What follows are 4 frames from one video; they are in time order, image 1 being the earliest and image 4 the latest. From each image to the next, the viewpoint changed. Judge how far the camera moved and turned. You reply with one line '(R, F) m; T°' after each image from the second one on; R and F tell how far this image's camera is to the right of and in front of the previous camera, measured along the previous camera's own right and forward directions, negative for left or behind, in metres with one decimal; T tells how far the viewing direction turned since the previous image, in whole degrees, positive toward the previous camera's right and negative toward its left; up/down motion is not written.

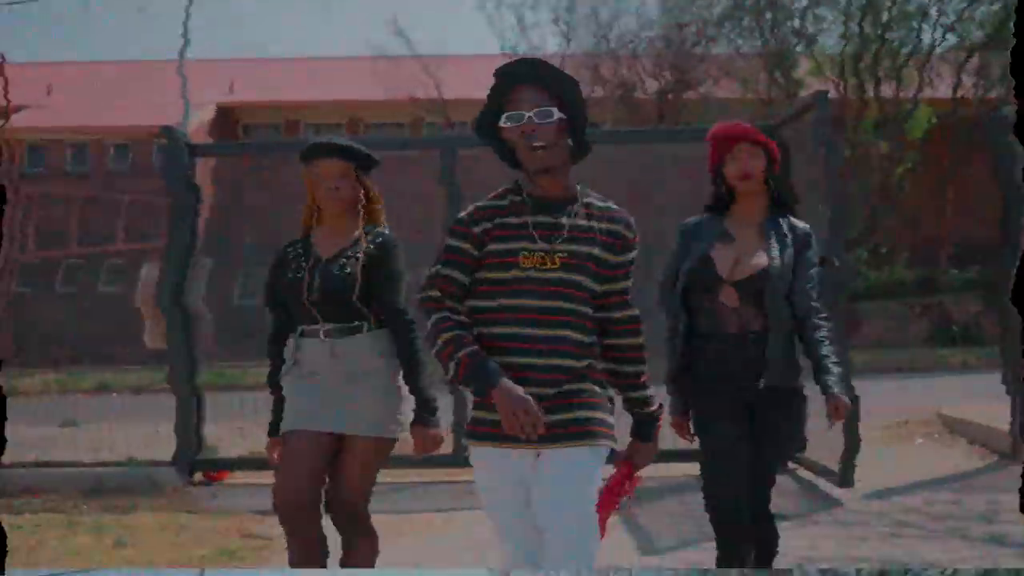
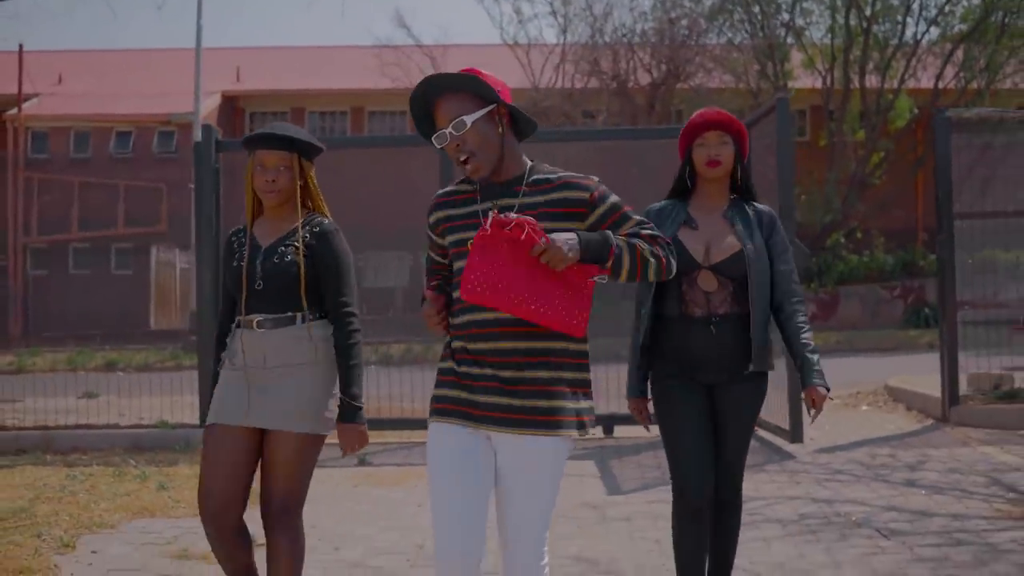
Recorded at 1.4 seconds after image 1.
(+0.1, -1.0) m; 0°
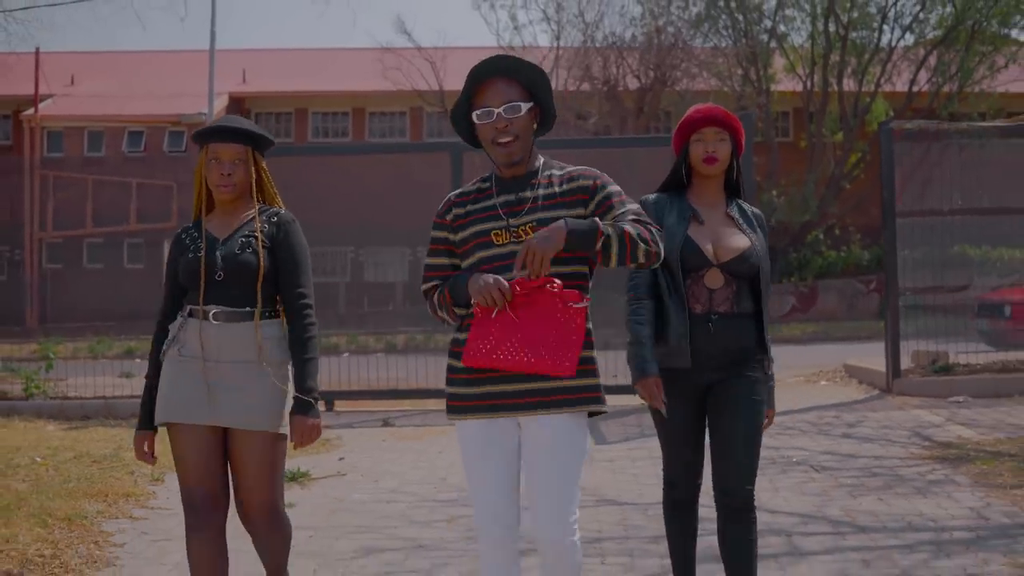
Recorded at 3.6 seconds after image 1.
(-0.1, -1.4) m; 0°
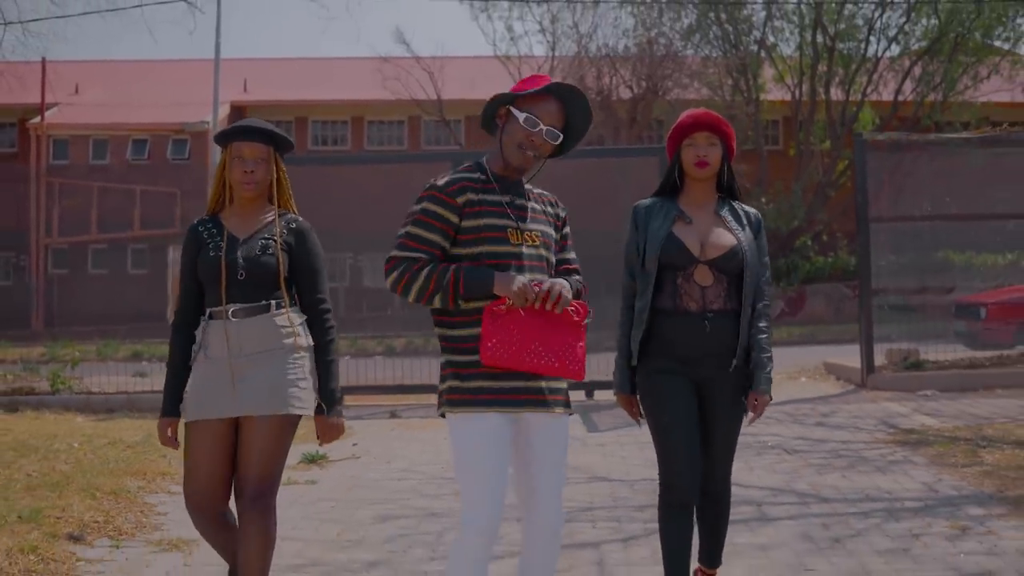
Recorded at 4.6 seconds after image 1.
(0.0, -0.7) m; 0°
